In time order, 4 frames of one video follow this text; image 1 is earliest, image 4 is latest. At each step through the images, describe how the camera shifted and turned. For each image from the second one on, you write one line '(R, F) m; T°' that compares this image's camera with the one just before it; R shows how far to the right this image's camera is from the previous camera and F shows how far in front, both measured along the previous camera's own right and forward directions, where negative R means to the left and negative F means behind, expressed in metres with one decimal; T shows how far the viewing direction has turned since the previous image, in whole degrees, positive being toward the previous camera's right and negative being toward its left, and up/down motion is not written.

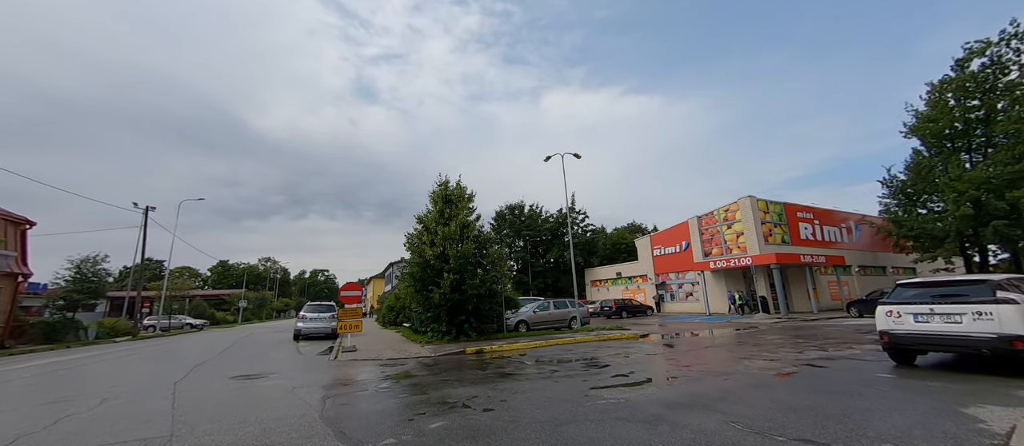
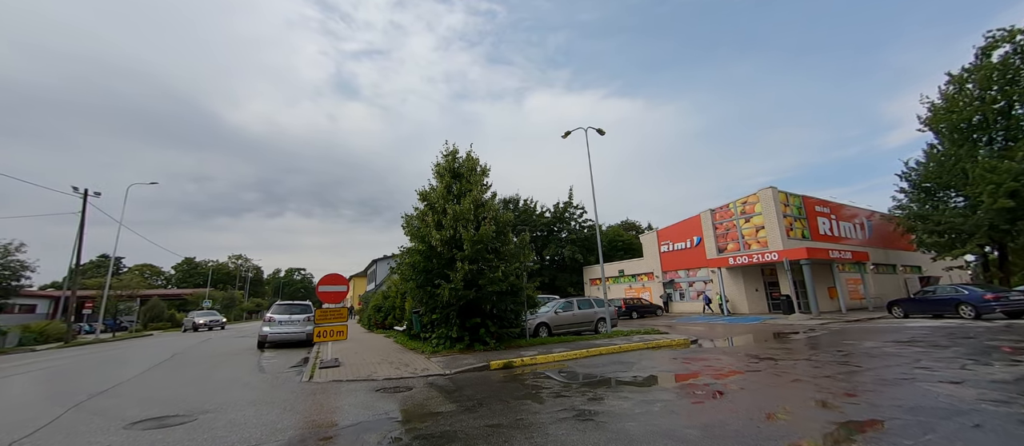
(-1.3, +2.9) m; +3°
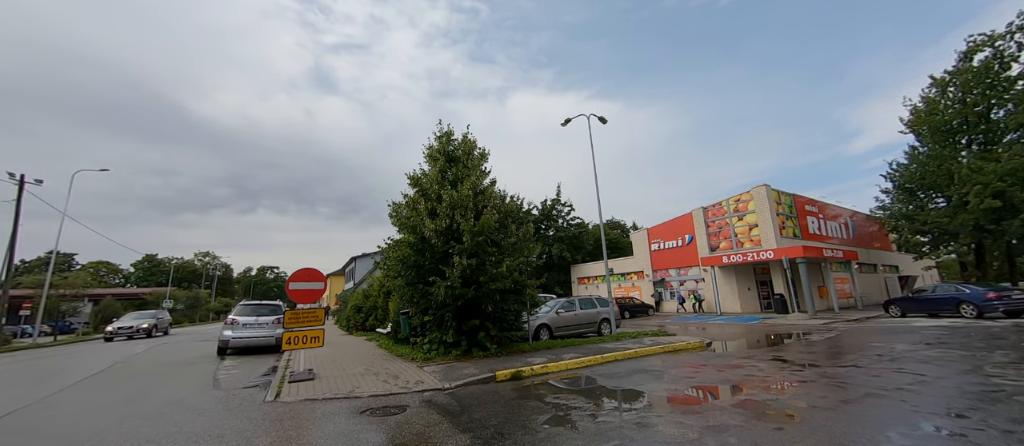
(-0.6, +1.3) m; +3°
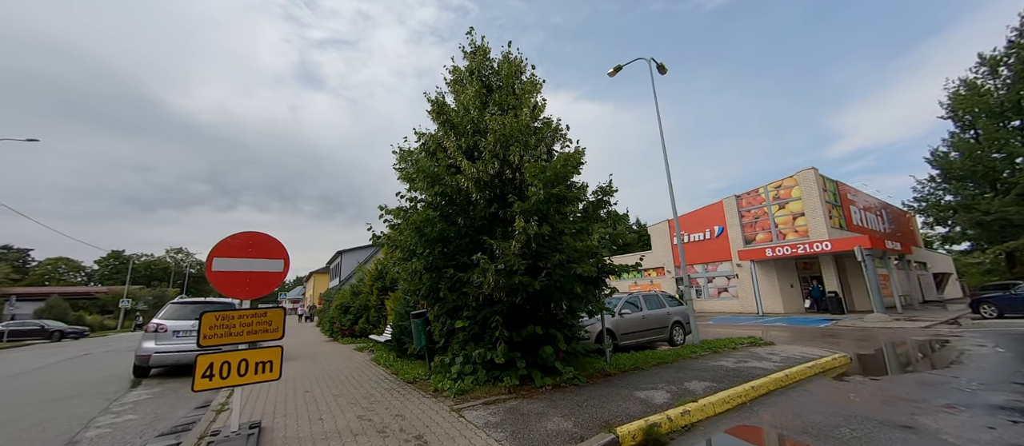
(-1.5, +3.5) m; +2°
